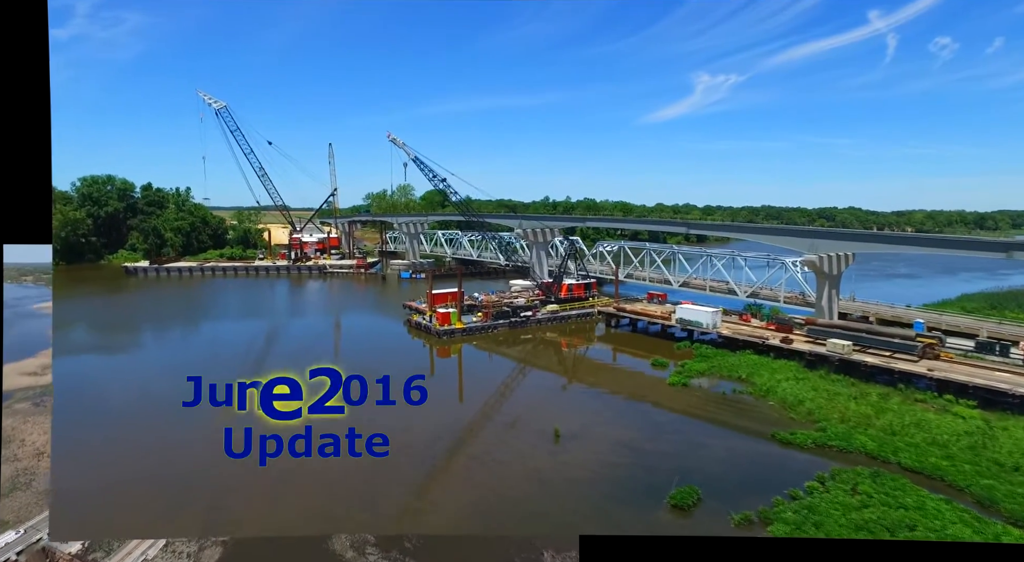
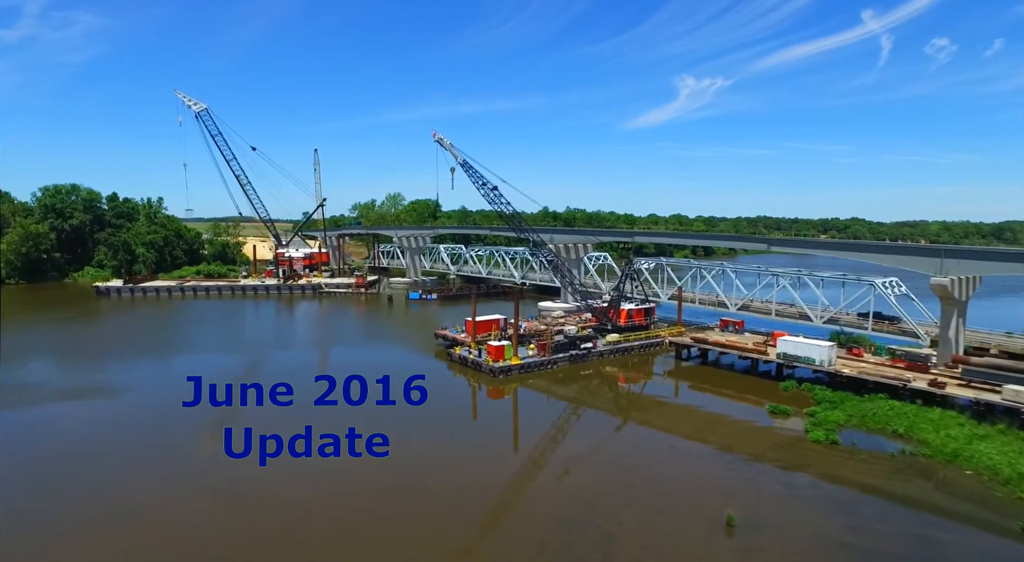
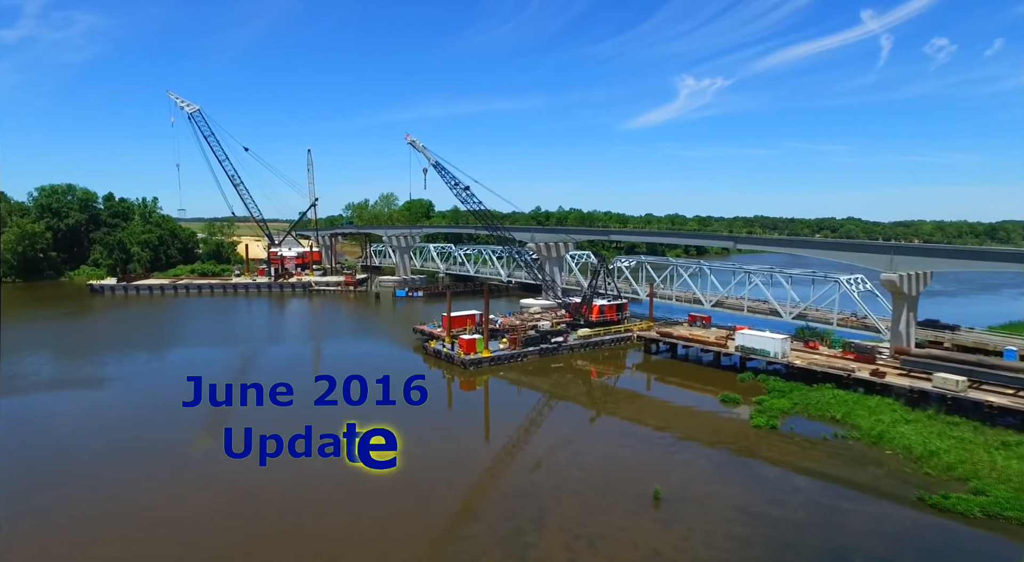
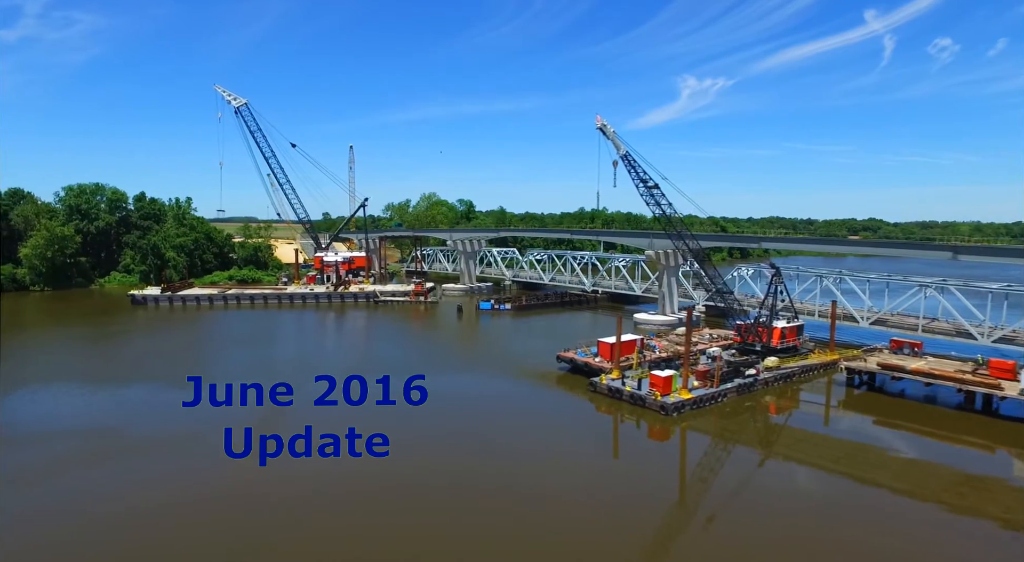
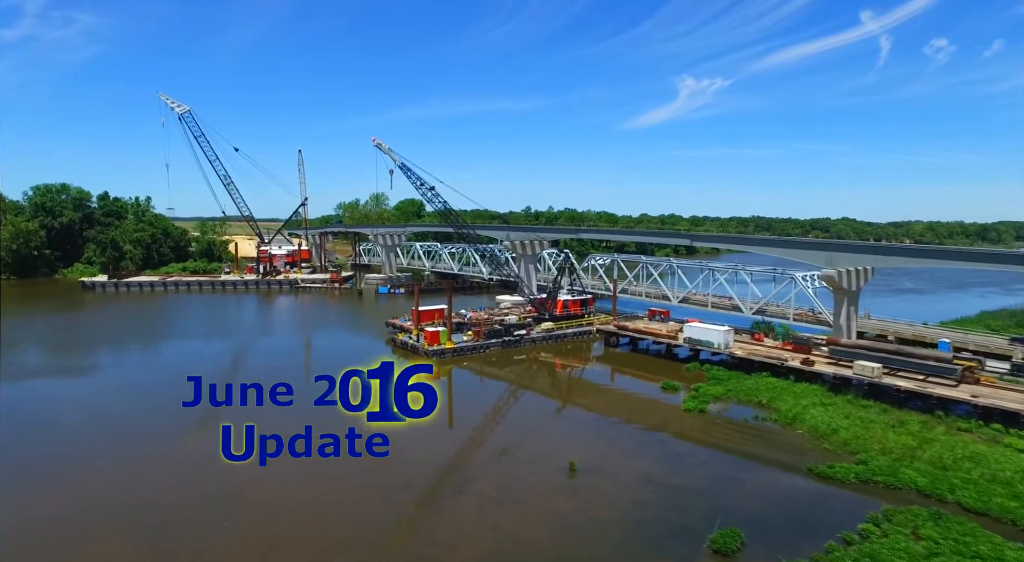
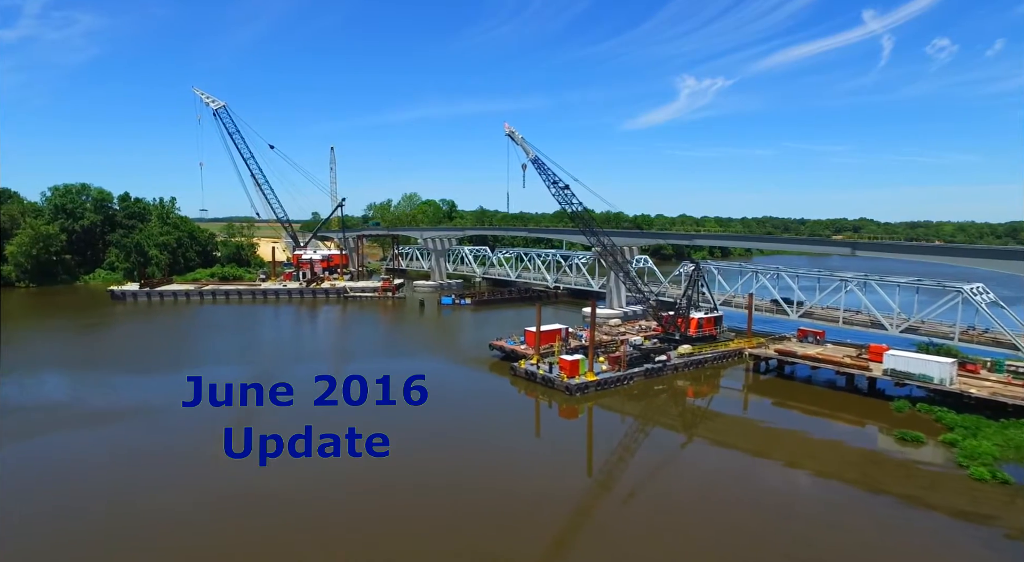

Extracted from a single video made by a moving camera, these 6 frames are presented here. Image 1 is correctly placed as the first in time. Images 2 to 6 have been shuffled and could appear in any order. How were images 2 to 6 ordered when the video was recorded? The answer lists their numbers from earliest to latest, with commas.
5, 3, 2, 6, 4
